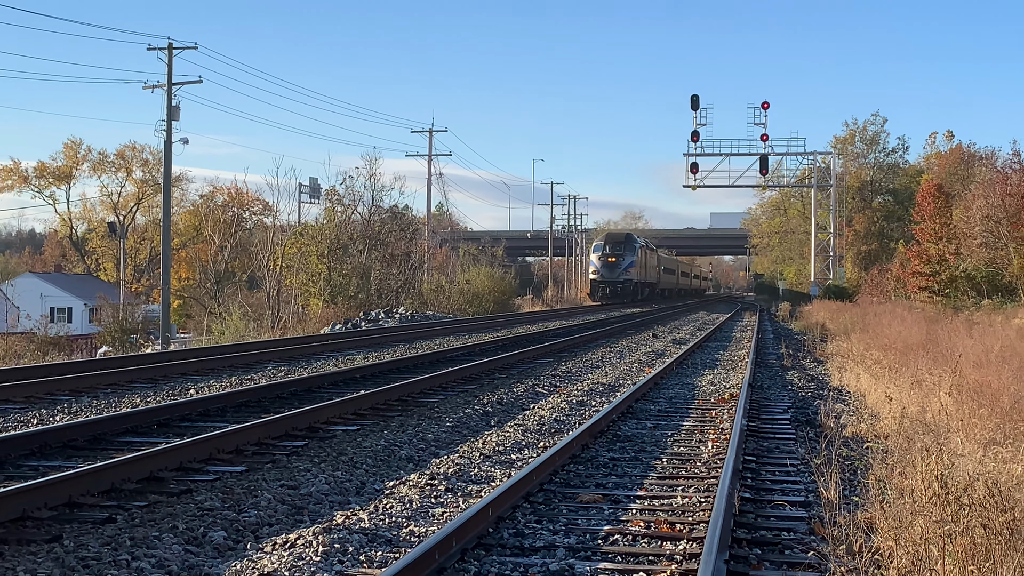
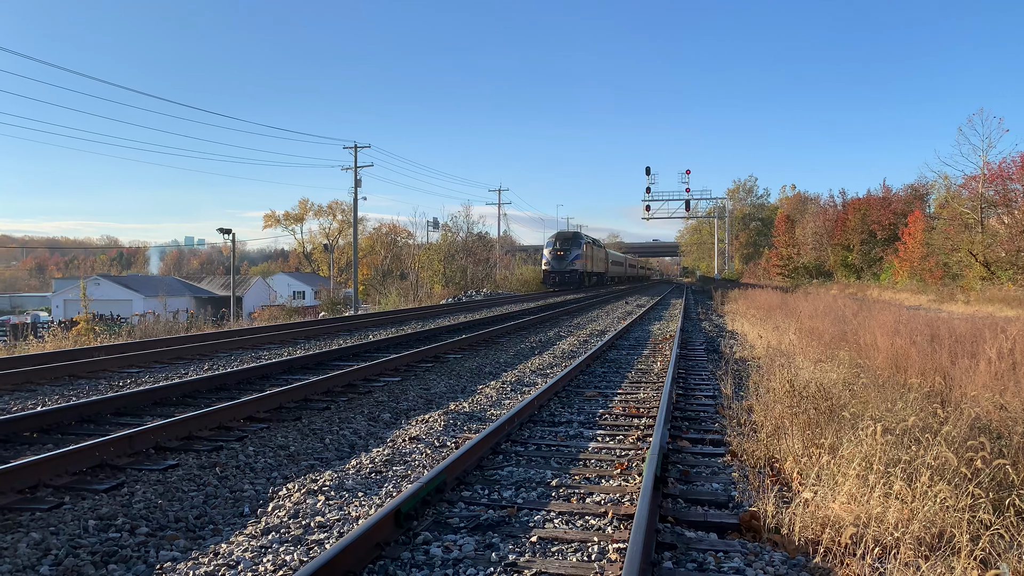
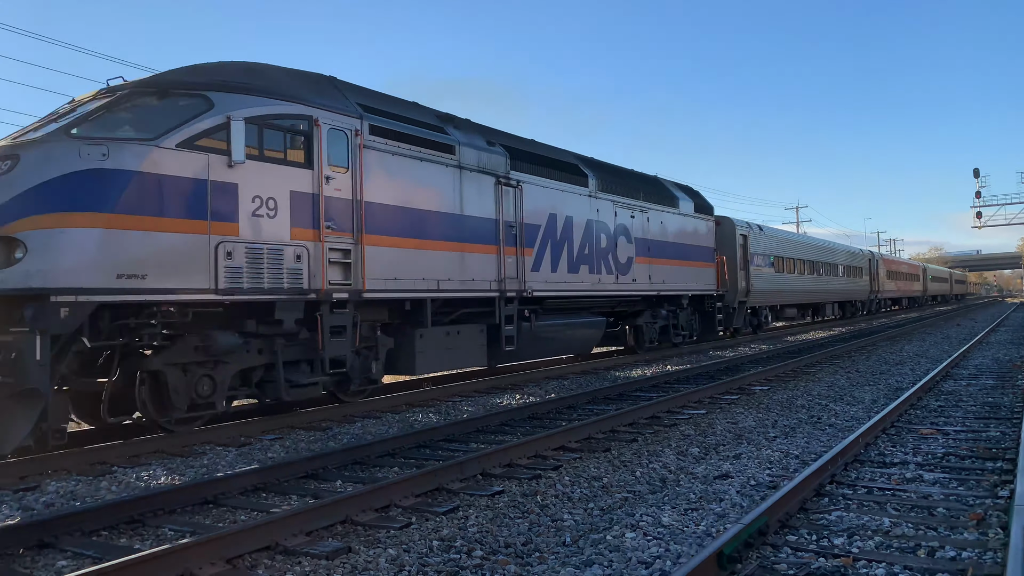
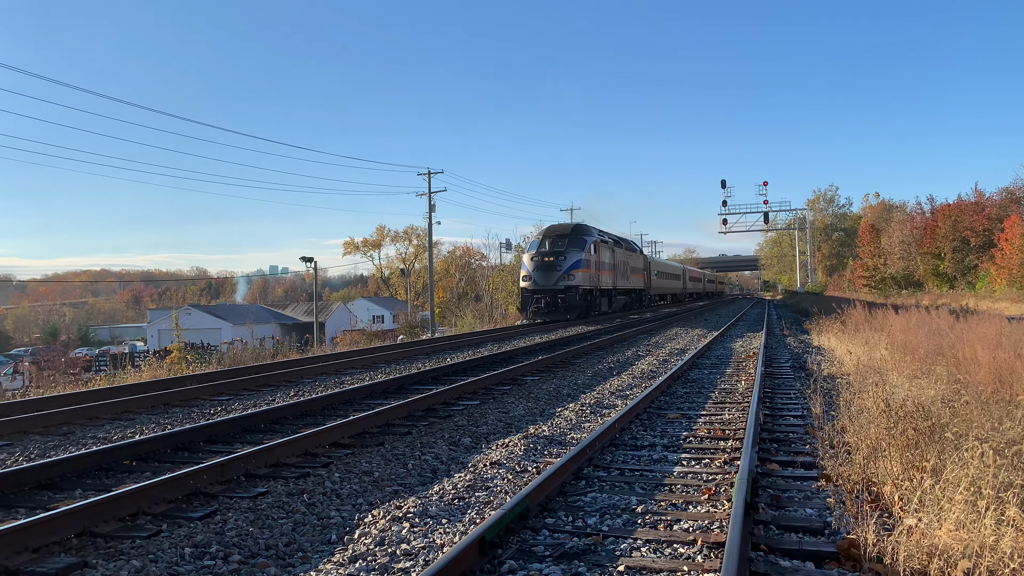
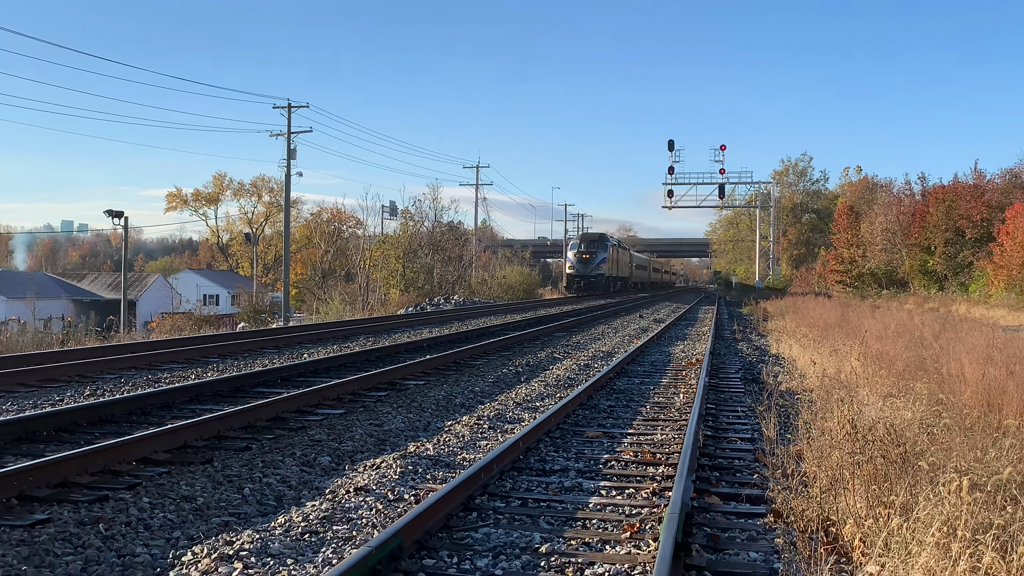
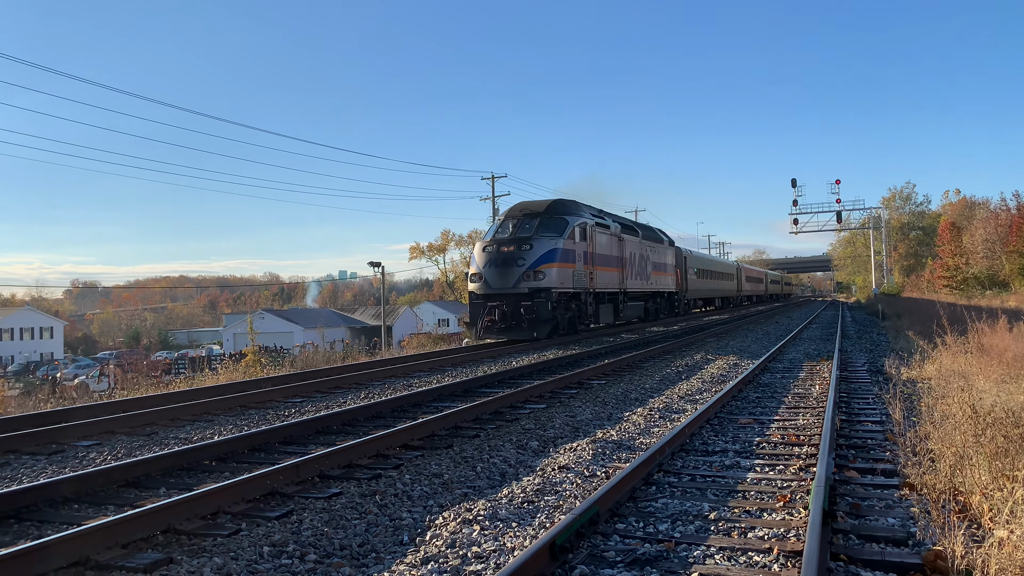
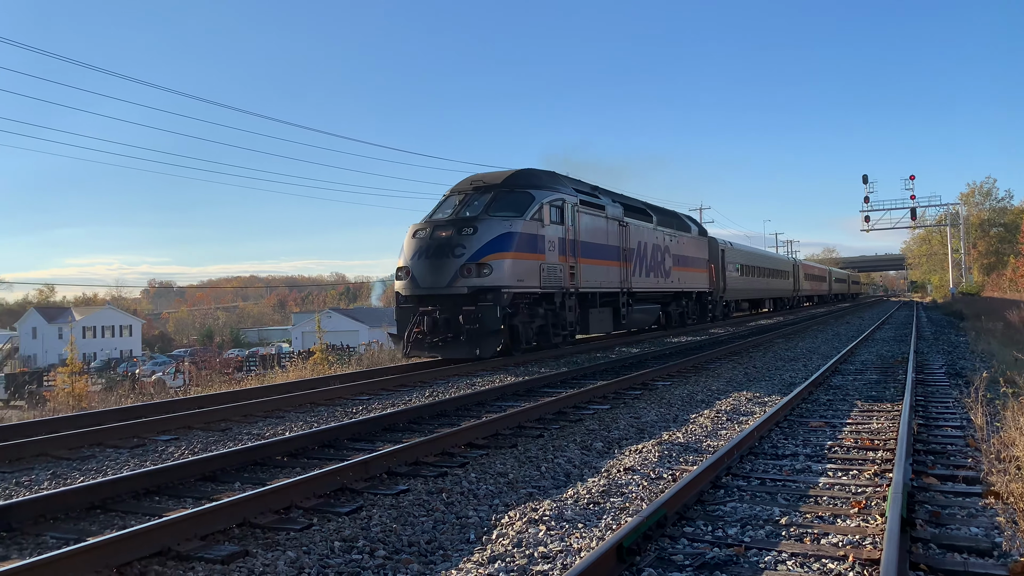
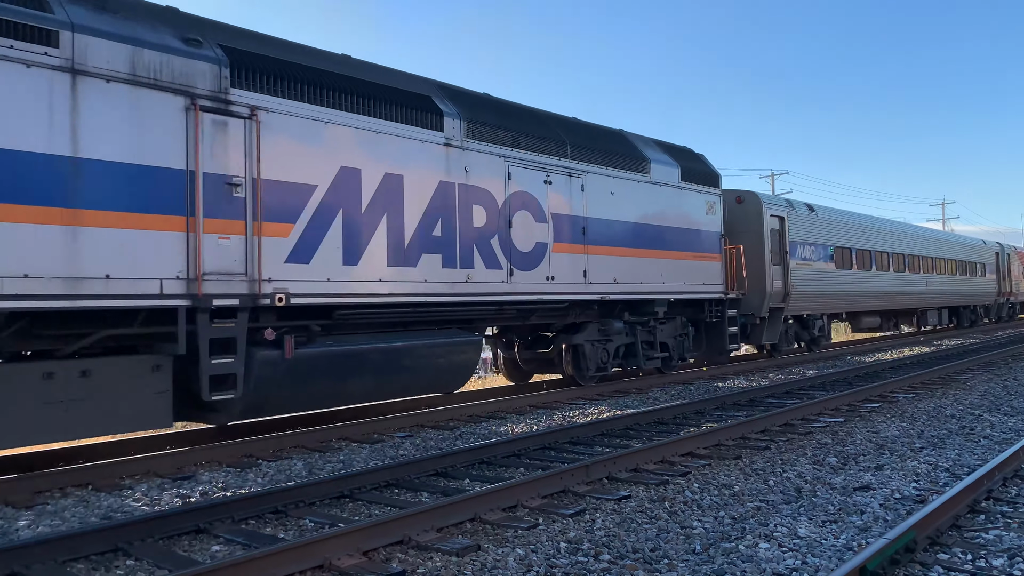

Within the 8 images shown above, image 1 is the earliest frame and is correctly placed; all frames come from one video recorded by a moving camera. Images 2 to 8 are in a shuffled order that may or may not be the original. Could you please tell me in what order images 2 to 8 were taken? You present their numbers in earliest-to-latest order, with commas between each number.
5, 2, 4, 6, 7, 3, 8
